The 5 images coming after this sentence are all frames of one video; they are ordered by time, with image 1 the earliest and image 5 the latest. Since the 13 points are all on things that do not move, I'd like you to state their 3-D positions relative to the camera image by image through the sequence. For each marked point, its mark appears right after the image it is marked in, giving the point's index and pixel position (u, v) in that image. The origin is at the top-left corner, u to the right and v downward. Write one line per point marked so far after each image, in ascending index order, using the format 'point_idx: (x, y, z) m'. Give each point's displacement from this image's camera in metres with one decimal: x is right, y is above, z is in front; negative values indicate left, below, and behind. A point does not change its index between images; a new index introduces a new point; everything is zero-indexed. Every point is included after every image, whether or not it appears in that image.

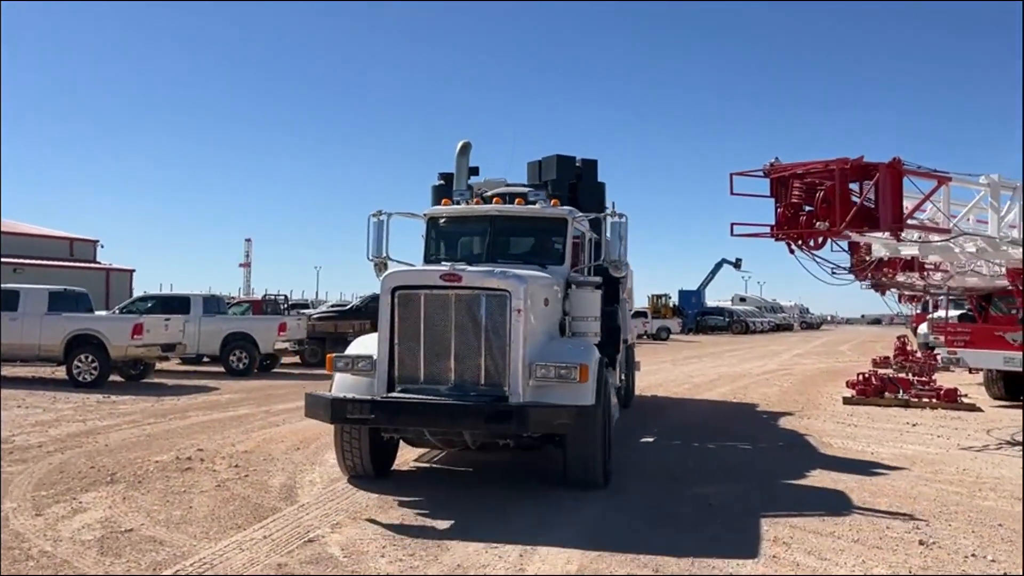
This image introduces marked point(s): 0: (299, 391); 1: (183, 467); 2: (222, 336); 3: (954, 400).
0: (-3.8, -1.9, +15.6) m
1: (-3.0, -1.6, +7.9) m
2: (-6.3, -1.0, +18.8) m
3: (+7.1, -1.8, +13.9) m
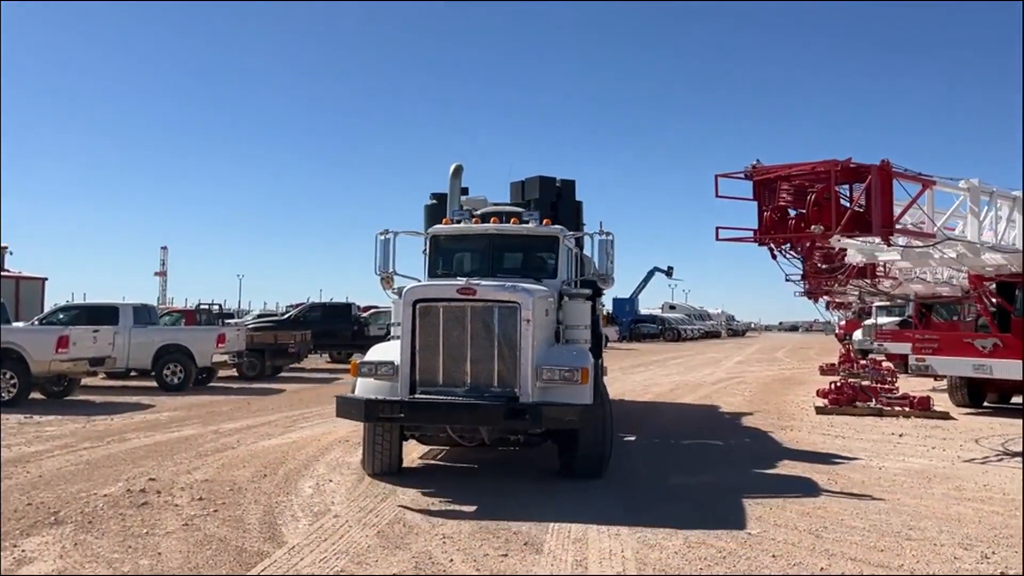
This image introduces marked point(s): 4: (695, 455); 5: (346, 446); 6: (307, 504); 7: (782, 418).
0: (-4.5, -2.0, +14.4) m
1: (-3.0, -1.7, +6.8) m
2: (-7.2, -1.2, +17.5) m
3: (+6.6, -1.9, +13.7) m
4: (+2.2, -1.9, +10.7) m
5: (-1.9, -1.8, +10.0) m
6: (-1.6, -1.7, +6.8) m
7: (+4.2, -2.0, +13.6) m
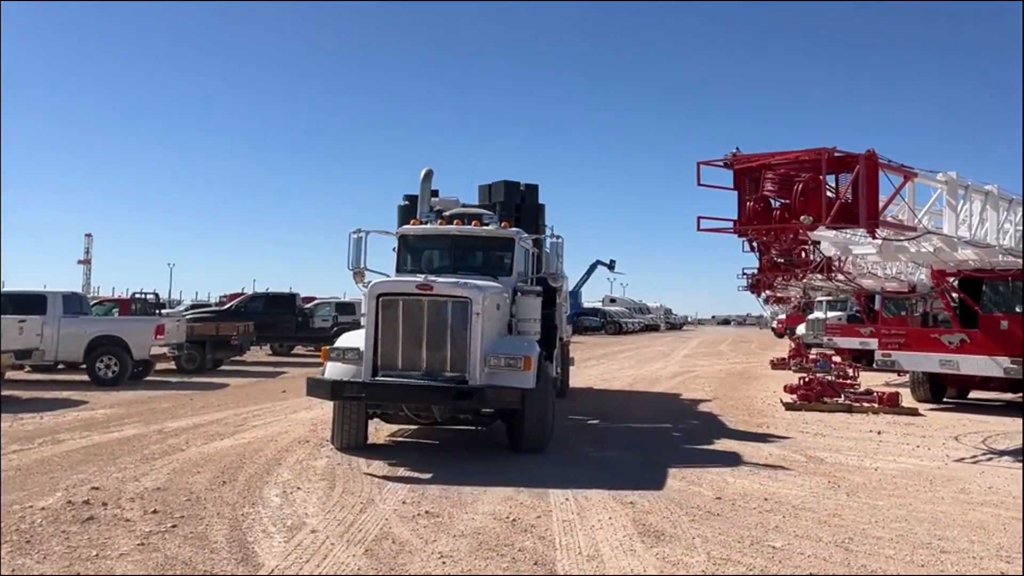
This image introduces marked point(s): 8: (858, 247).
0: (-5.0, -1.8, +13.5) m
1: (-3.0, -1.6, +6.0) m
2: (-8.0, -1.0, +16.3) m
3: (+6.0, -1.8, +13.6) m
4: (+1.9, -1.8, +10.3) m
5: (-2.2, -1.7, +9.3) m
6: (-1.7, -1.6, +6.1) m
7: (+3.7, -1.9, +13.3) m
8: (+6.1, +0.7, +15.2) m
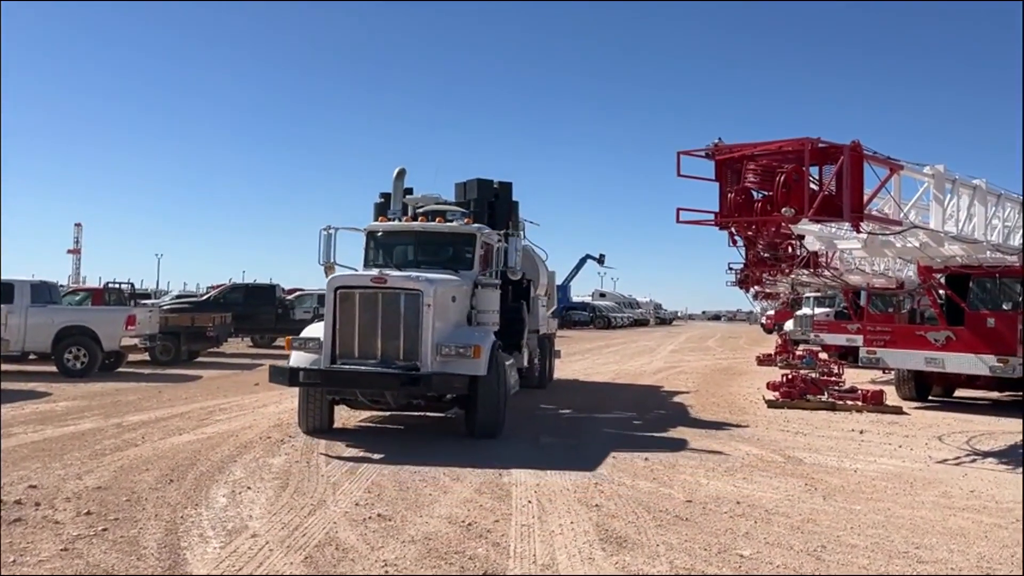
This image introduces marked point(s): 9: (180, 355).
0: (-5.4, -1.6, +13.1) m
1: (-3.3, -1.5, +5.7) m
2: (-8.4, -0.8, +15.9) m
3: (+5.7, -1.8, +13.3) m
4: (+1.6, -1.8, +10.0) m
5: (-2.5, -1.6, +8.9) m
6: (-1.9, -1.5, +5.8) m
7: (+3.3, -1.8, +13.0) m
8: (+5.7, +0.8, +14.9) m
9: (-7.4, -1.5, +19.2) m
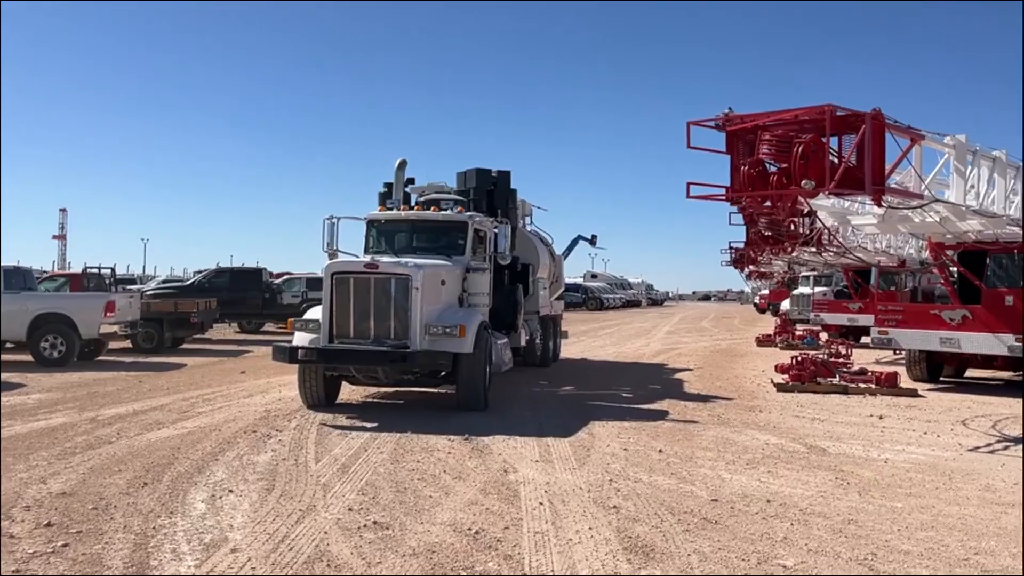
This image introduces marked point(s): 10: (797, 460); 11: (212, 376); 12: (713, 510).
0: (-5.4, -1.4, +12.4) m
1: (-3.2, -1.4, +5.0) m
2: (-8.5, -0.5, +15.2) m
3: (+5.6, -1.4, +12.8) m
4: (+1.6, -1.5, +9.4) m
5: (-2.5, -1.4, +8.3) m
6: (-1.9, -1.4, +5.1) m
7: (+3.3, -1.5, +12.4) m
8: (+5.6, +1.2, +14.3) m
9: (-7.5, -1.2, +18.5) m
10: (+2.5, -1.5, +7.6) m
11: (-4.9, -1.4, +14.1) m
12: (+1.3, -1.5, +5.8) m
